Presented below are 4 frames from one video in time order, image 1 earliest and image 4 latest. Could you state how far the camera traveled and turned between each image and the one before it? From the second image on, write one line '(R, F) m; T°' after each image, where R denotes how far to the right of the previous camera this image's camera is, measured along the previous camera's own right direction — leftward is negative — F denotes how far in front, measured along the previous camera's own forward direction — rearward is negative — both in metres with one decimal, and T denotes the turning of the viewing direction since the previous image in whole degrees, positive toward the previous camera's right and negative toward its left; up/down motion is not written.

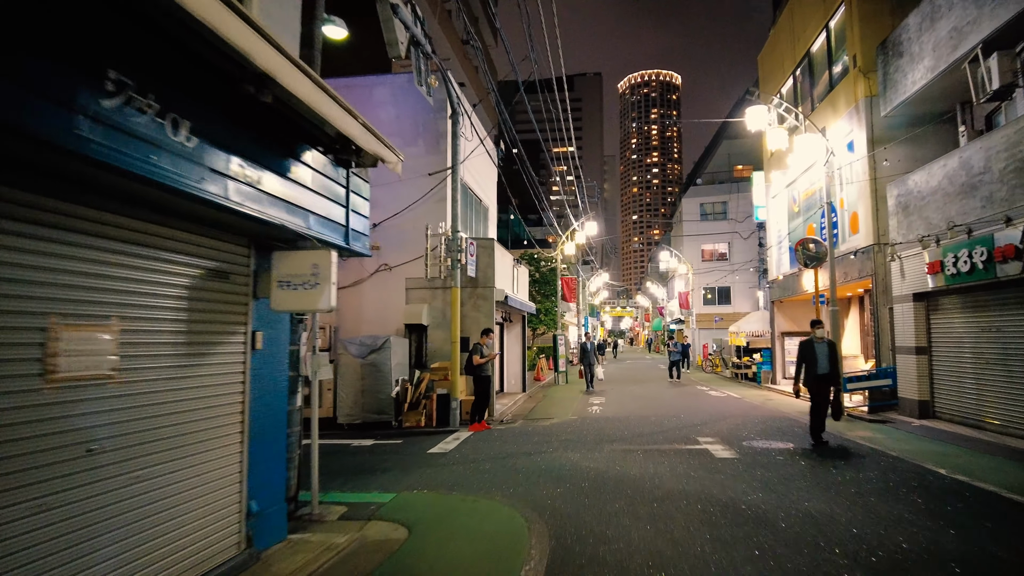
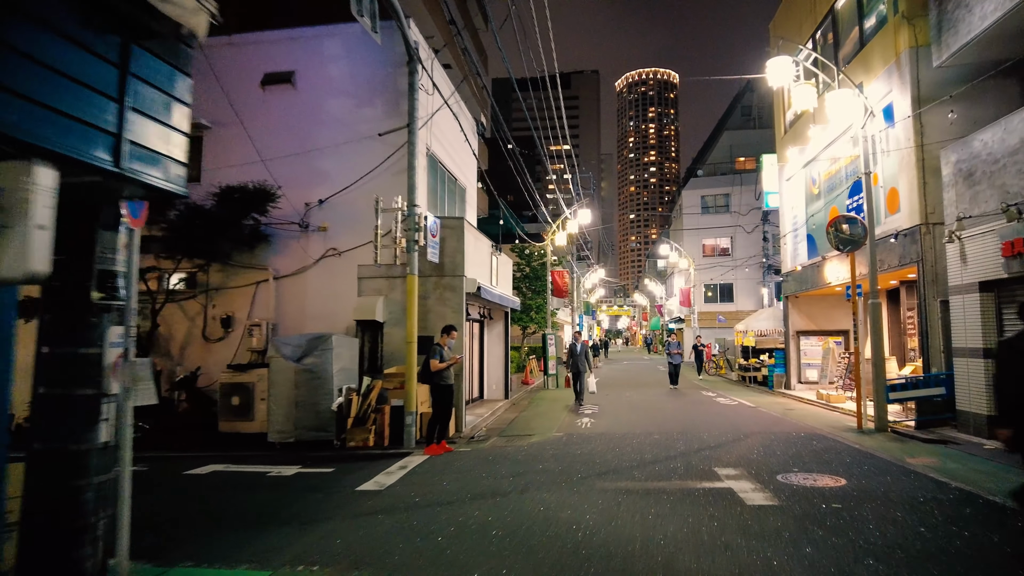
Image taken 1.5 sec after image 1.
(+0.4, +2.3) m; 0°
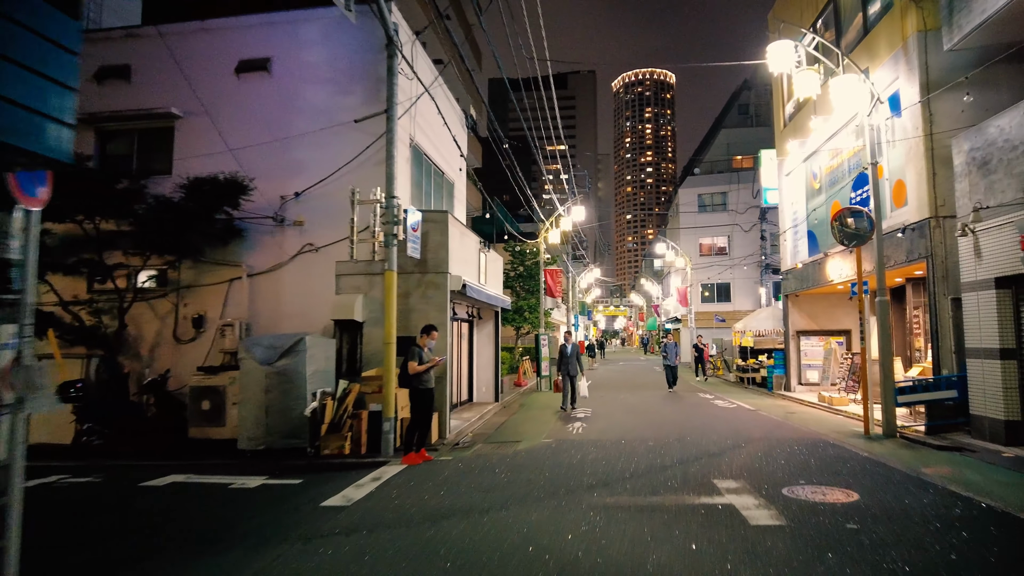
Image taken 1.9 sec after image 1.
(+0.2, +0.6) m; 0°
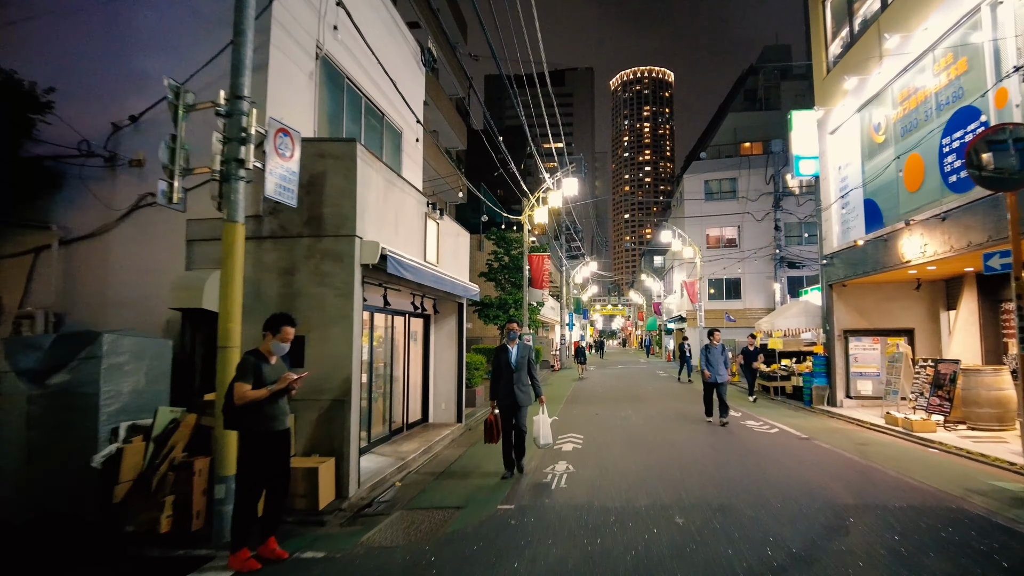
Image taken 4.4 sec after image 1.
(+0.5, +3.8) m; 0°
